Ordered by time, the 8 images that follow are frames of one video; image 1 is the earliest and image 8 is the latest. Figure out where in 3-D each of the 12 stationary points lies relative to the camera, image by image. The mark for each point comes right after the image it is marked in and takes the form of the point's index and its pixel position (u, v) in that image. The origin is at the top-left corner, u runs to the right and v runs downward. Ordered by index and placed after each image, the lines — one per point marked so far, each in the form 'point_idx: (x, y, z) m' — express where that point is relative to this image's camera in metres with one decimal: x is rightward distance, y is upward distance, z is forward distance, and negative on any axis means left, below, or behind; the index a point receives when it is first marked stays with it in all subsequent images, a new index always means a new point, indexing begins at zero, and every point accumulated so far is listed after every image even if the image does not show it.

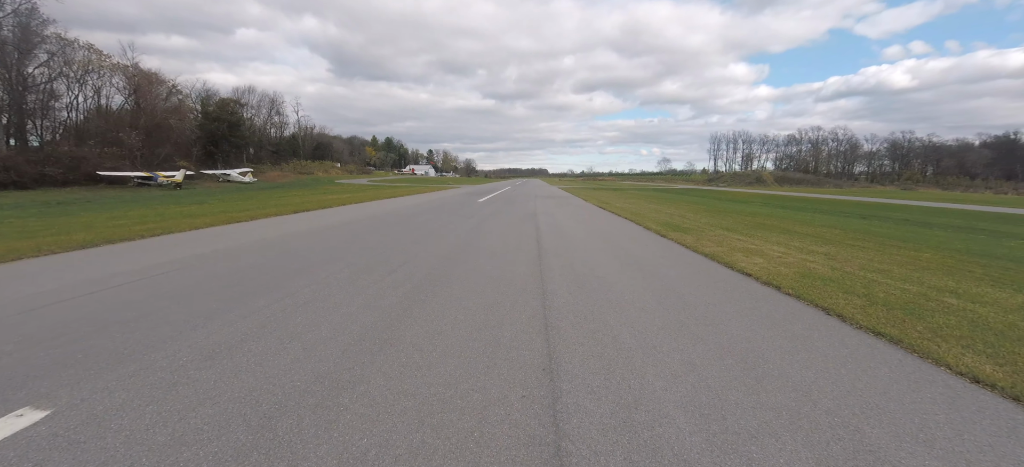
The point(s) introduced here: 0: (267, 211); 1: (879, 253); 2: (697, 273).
0: (-12.6, +1.3, +19.8) m
1: (+8.3, -0.5, +8.6) m
2: (+3.2, -0.7, +6.5) m
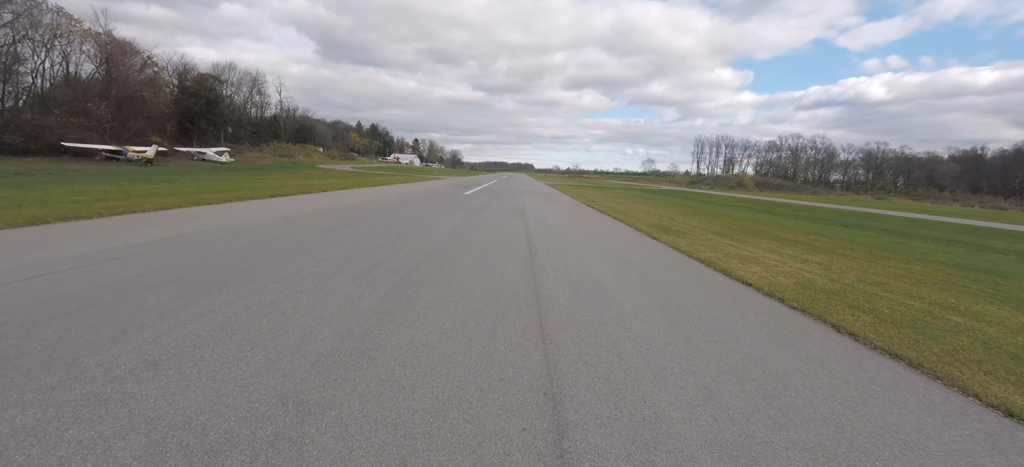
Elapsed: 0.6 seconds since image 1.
0: (-13.2, +2.0, +18.7) m
1: (+8.1, -0.7, +8.5) m
2: (+3.0, -0.8, +6.2) m
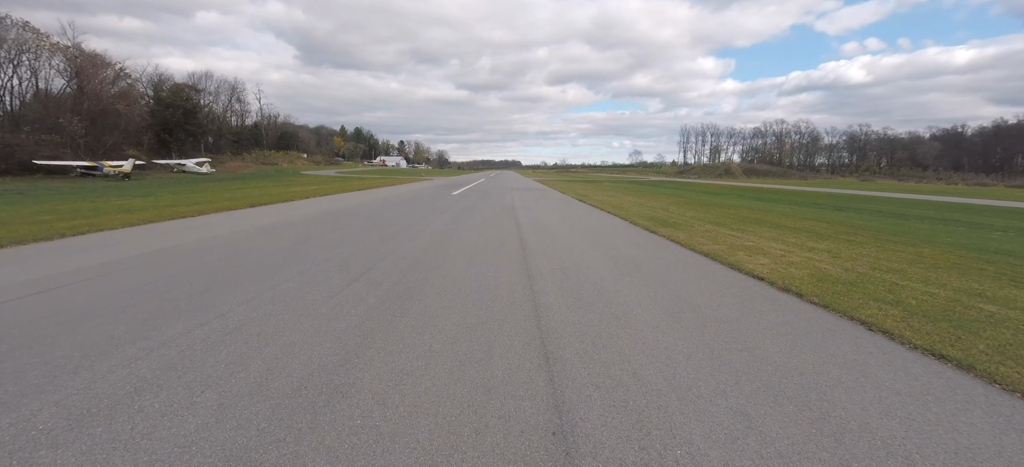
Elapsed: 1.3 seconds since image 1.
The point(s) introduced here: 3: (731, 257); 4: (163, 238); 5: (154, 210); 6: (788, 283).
0: (-13.7, +1.4, +17.9) m
1: (+7.9, -0.3, +8.2) m
2: (+3.0, -0.7, +5.8) m
3: (+4.1, -0.4, +7.1) m
4: (-9.0, -0.1, +9.8) m
5: (-14.9, +1.0, +16.0) m
6: (+4.0, -0.7, +5.5) m
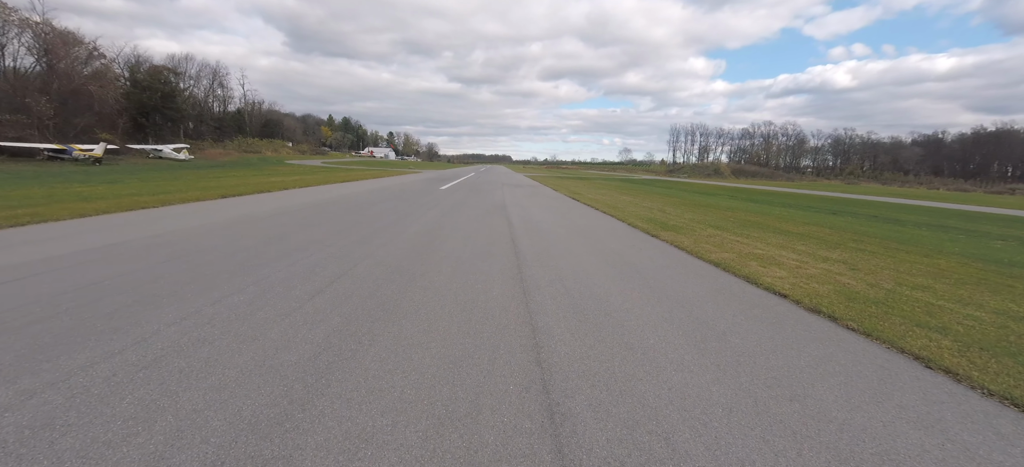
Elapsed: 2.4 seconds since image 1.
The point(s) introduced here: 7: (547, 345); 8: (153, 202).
0: (-14.1, +1.7, +16.7) m
1: (+7.7, -0.5, +7.7) m
2: (+2.9, -0.8, +5.1) m
3: (+3.9, -0.6, +6.5) m
4: (-9.2, 0.0, +8.8) m
5: (-15.3, +1.3, +14.8) m
6: (+3.9, -0.9, +4.9) m
7: (+0.3, -1.0, +3.5) m
8: (-13.4, +1.2, +14.1) m
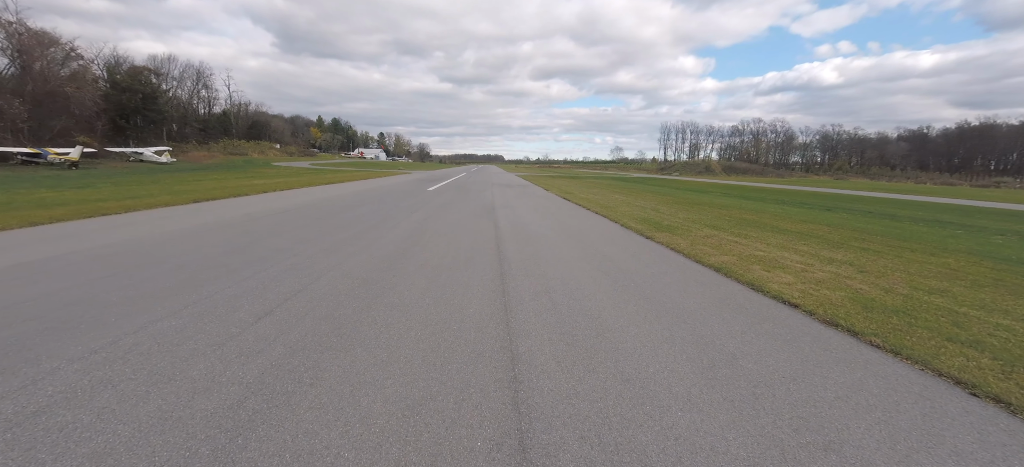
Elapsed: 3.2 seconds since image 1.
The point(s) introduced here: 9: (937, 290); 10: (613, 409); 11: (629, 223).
0: (-14.6, +1.4, +15.9) m
1: (+7.5, -0.5, +7.3) m
2: (+2.6, -0.9, +4.6) m
3: (+3.7, -0.6, +6.0) m
4: (-9.5, -0.2, +8.0) m
5: (-15.8, +1.0, +13.9) m
6: (+3.7, -0.9, +4.4) m
7: (+0.1, -1.1, +2.9) m
8: (-13.8, +0.9, +13.3) m
9: (+6.1, -0.8, +5.4) m
10: (+0.7, -1.2, +2.6) m
11: (+3.4, +0.3, +11.1) m
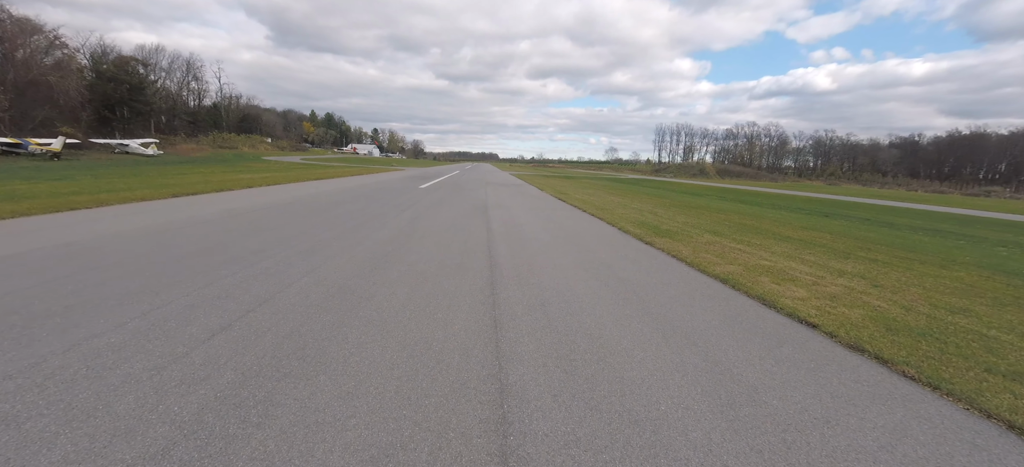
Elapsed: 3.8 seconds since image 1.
0: (-14.8, +1.6, +15.2) m
1: (+7.3, -0.7, +6.9) m
2: (+2.5, -1.0, +4.2) m
3: (+3.6, -0.8, +5.6) m
4: (-9.6, -0.1, +7.4) m
5: (-16.0, +1.3, +13.2) m
6: (+3.6, -1.1, +4.0) m
7: (0.0, -1.2, +2.5) m
8: (-14.0, +1.1, +12.6) m
9: (+6.0, -1.0, +5.1) m
10: (+0.6, -1.3, +2.1) m
11: (+3.2, +0.2, +10.7) m
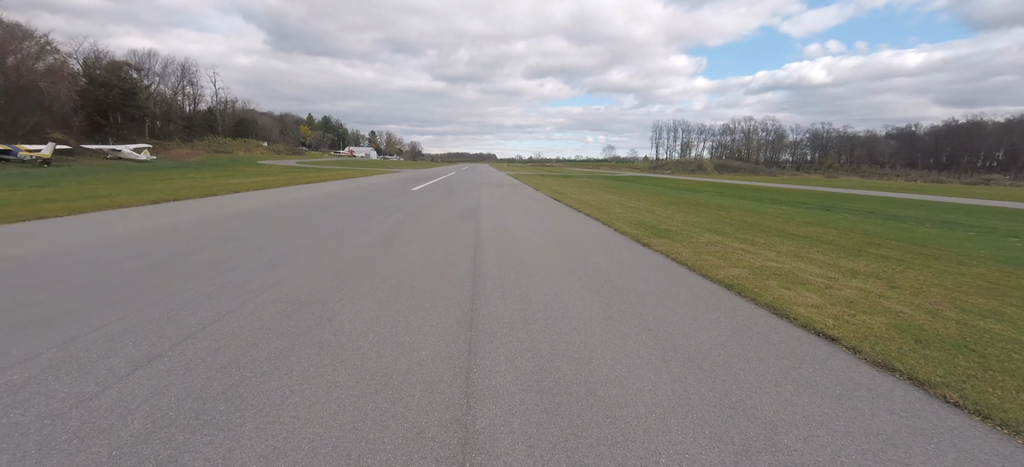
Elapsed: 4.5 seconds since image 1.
0: (-15.1, +1.2, +14.7) m
1: (+7.1, -0.6, +6.4) m
2: (+2.3, -1.0, +3.7) m
3: (+3.3, -0.8, +5.1) m
4: (-9.9, -0.4, +6.9) m
5: (-16.2, +0.8, +12.6) m
6: (+3.4, -1.1, +3.5) m
7: (-0.2, -1.3, +2.0) m
8: (-14.3, +0.7, +12.1) m
9: (+5.8, -1.0, +4.6) m
10: (+0.4, -1.4, +1.6) m
11: (+3.0, +0.2, +10.2) m
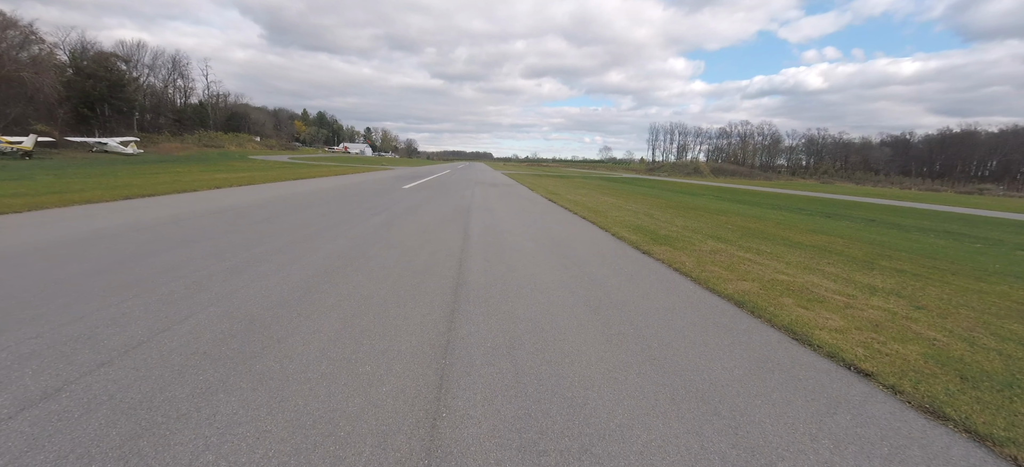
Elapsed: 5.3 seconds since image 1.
0: (-15.3, +1.4, +13.9) m
1: (+6.9, -0.9, +6.0) m
2: (+2.2, -1.2, +3.1) m
3: (+3.2, -0.9, +4.6) m
4: (-10.0, -0.3, +6.2) m
5: (-16.5, +1.0, +11.9) m
6: (+3.2, -1.2, +3.0) m
7: (-0.3, -1.4, +1.4) m
8: (-14.5, +0.9, +11.4) m
9: (+5.6, -1.2, +4.1) m
10: (+0.3, -1.5, +1.1) m
11: (+2.8, 0.0, +9.7) m
